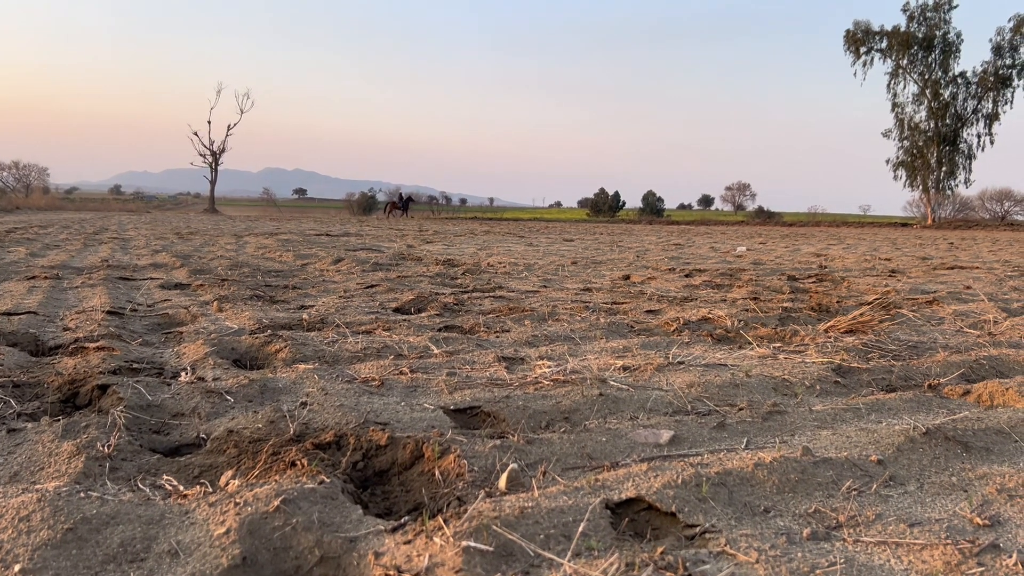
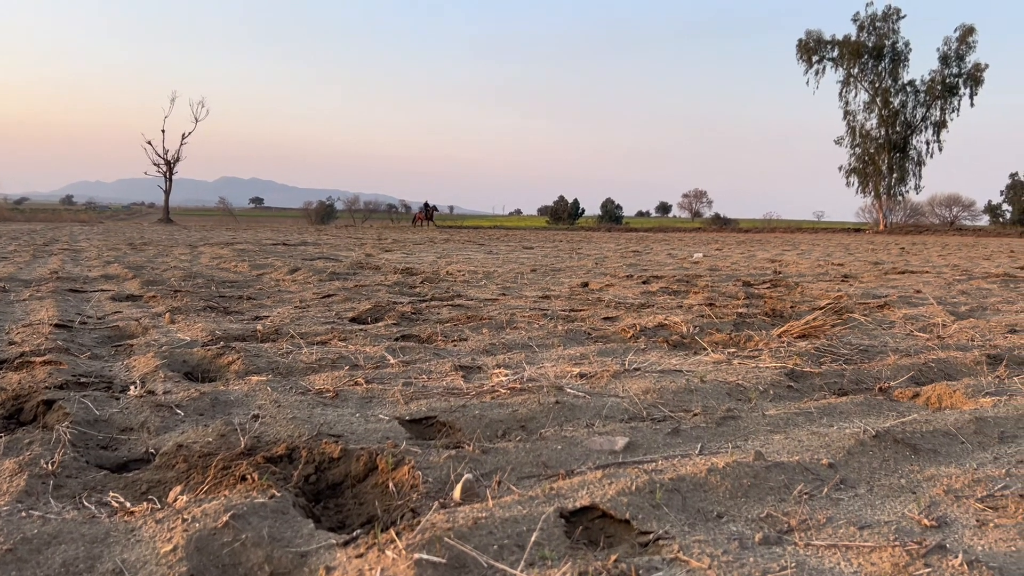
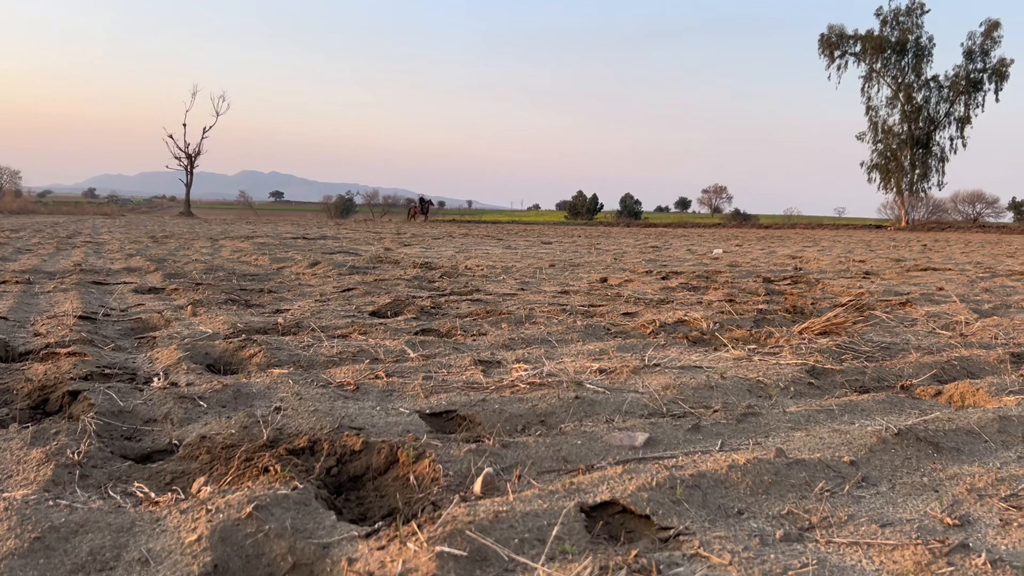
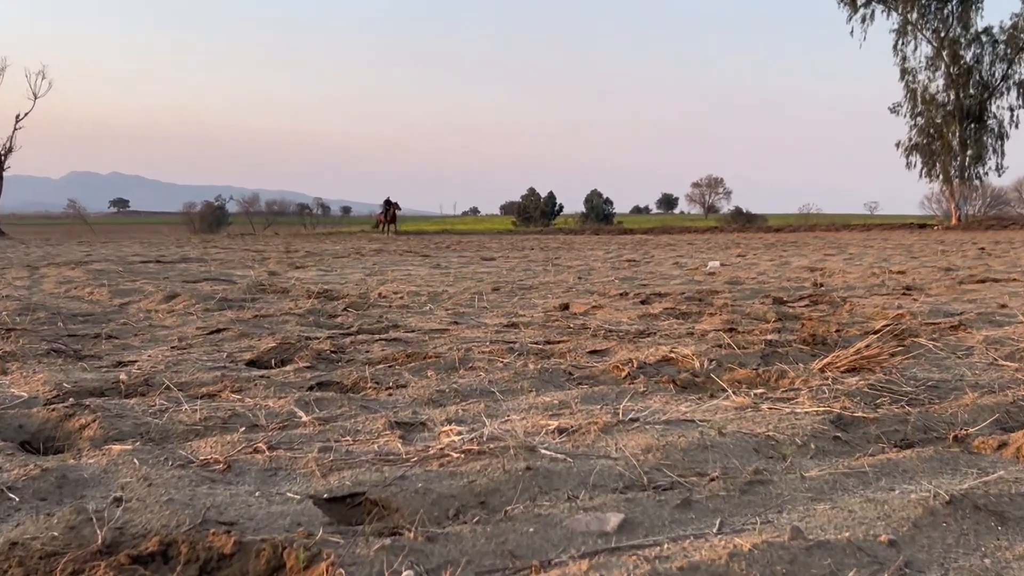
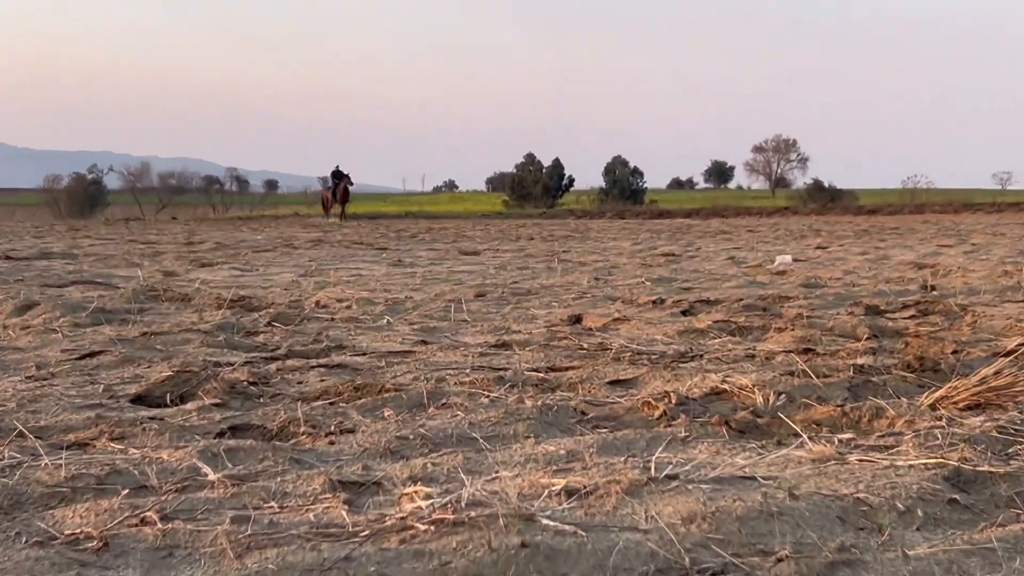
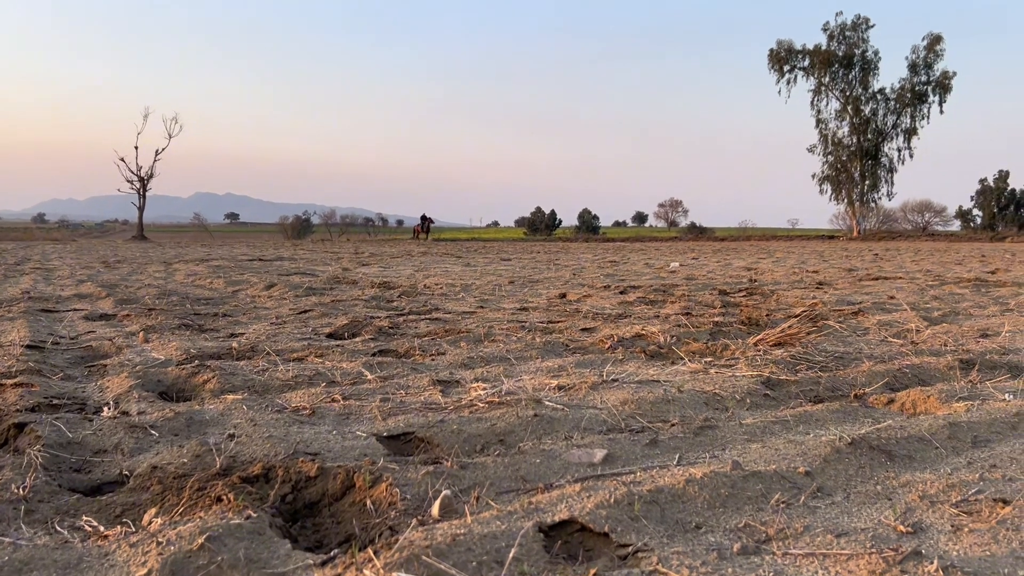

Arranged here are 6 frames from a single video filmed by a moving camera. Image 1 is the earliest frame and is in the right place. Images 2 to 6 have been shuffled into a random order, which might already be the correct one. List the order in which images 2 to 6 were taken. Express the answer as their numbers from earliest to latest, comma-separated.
3, 2, 6, 4, 5
